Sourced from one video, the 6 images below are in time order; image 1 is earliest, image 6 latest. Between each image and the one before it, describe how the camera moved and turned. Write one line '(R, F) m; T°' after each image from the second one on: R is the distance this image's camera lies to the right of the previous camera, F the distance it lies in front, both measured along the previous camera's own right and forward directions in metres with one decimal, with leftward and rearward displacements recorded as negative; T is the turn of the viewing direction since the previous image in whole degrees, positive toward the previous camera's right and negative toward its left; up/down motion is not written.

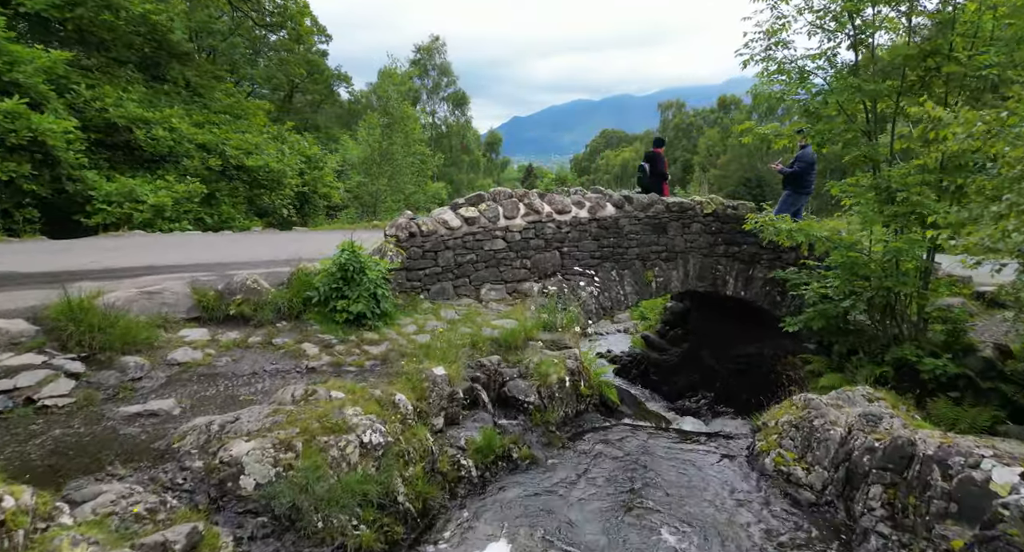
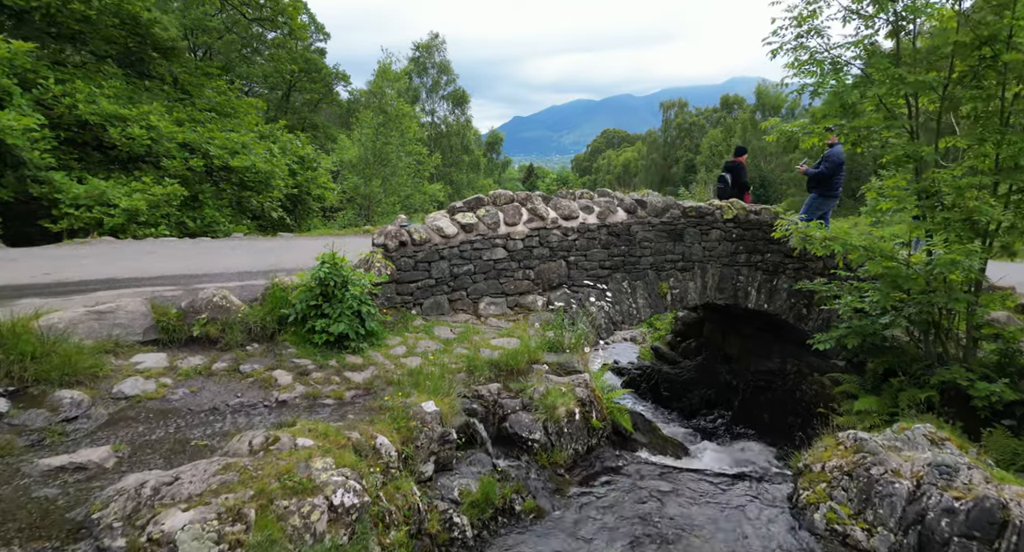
(0.0, +0.7) m; 0°
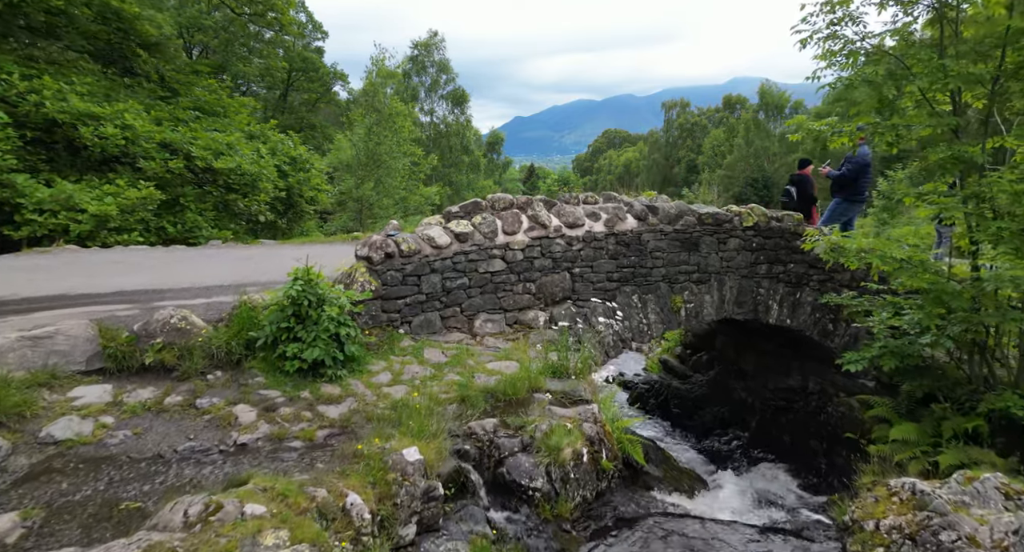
(0.0, +0.7) m; 0°
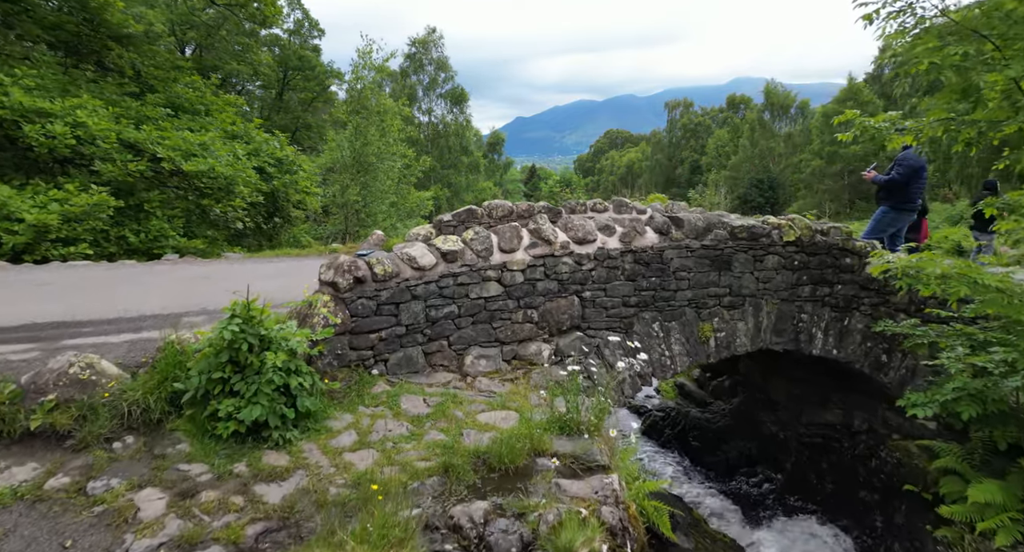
(0.0, +1.1) m; 0°
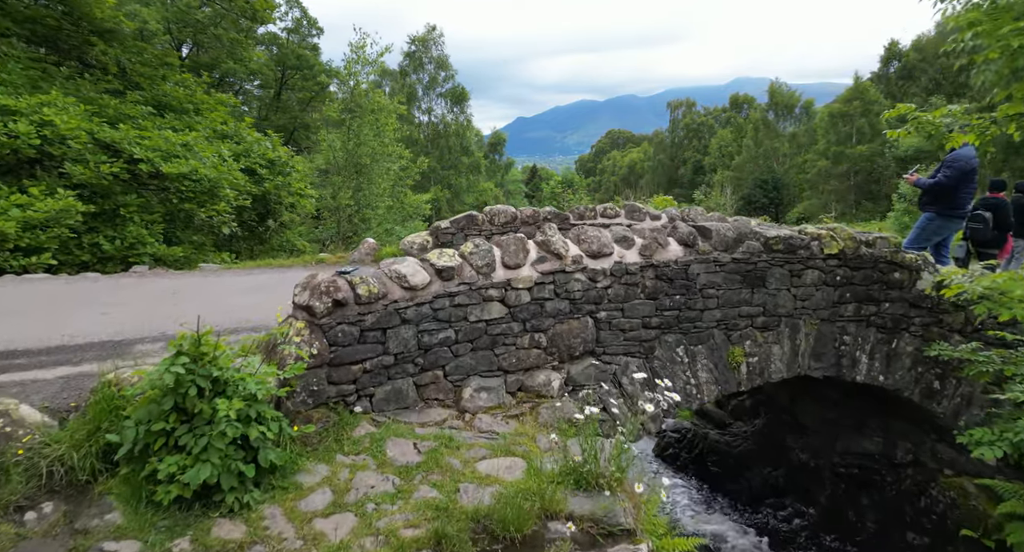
(0.0, +0.7) m; 0°
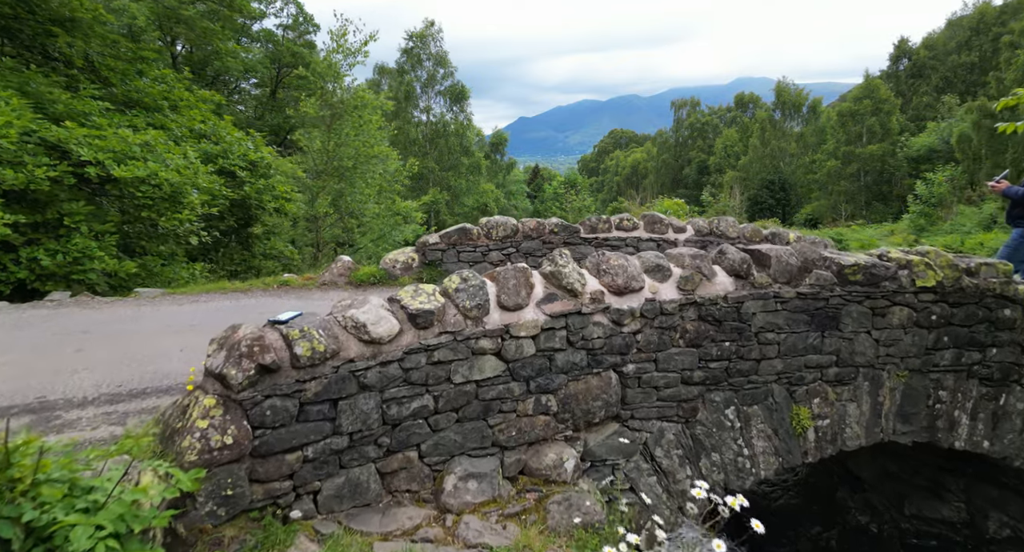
(0.0, +1.2) m; 0°
